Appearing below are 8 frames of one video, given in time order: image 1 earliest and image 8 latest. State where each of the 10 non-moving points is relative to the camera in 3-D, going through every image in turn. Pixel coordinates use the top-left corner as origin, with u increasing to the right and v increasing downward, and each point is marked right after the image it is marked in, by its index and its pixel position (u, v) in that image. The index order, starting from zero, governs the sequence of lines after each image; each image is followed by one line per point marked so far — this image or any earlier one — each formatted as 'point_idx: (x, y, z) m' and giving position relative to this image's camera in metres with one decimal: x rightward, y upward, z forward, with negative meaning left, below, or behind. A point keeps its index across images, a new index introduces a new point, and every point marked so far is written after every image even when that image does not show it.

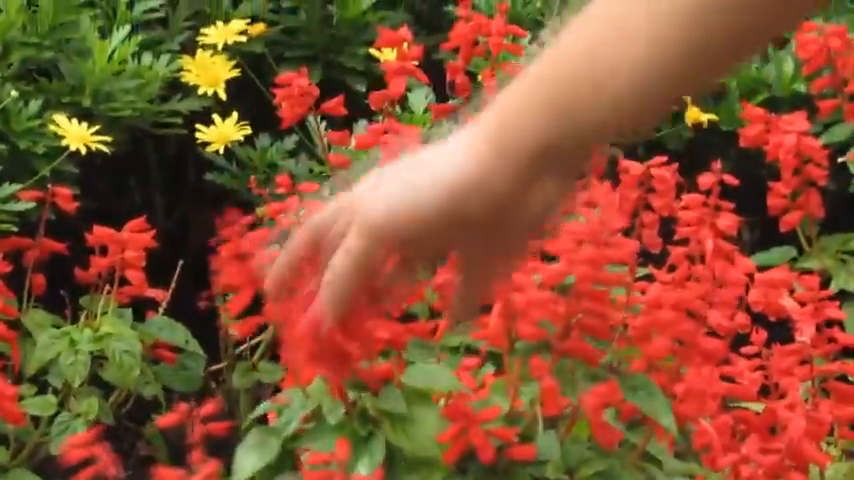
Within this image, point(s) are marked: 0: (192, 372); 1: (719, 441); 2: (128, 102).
0: (-0.3, -0.1, +1.3) m
1: (+0.3, -0.2, +1.1) m
2: (-0.3, +0.2, +1.3) m
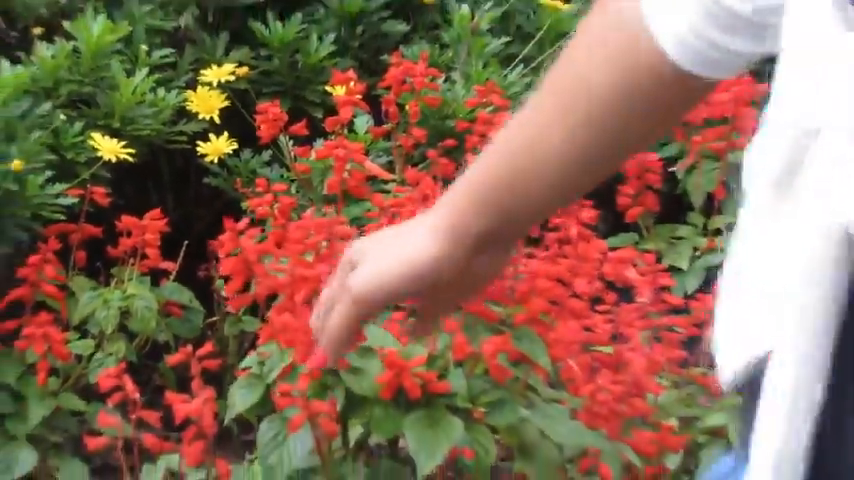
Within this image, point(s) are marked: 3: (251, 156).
0: (-0.3, -0.1, +1.7) m
1: (+0.2, -0.2, +1.6) m
2: (-0.4, +0.2, +1.8) m
3: (-0.3, +0.1, +1.8) m
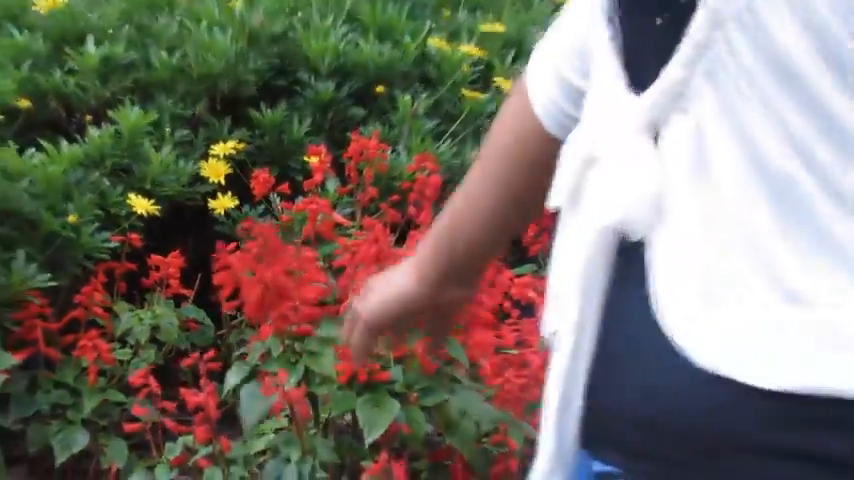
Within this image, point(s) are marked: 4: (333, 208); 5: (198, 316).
0: (-0.4, -0.2, +2.3) m
1: (+0.1, -0.2, +2.1) m
2: (-0.5, +0.1, +2.3) m
3: (-0.4, +0.1, +2.4) m
4: (-0.2, +0.1, +2.2) m
5: (-0.4, -0.1, +2.3) m
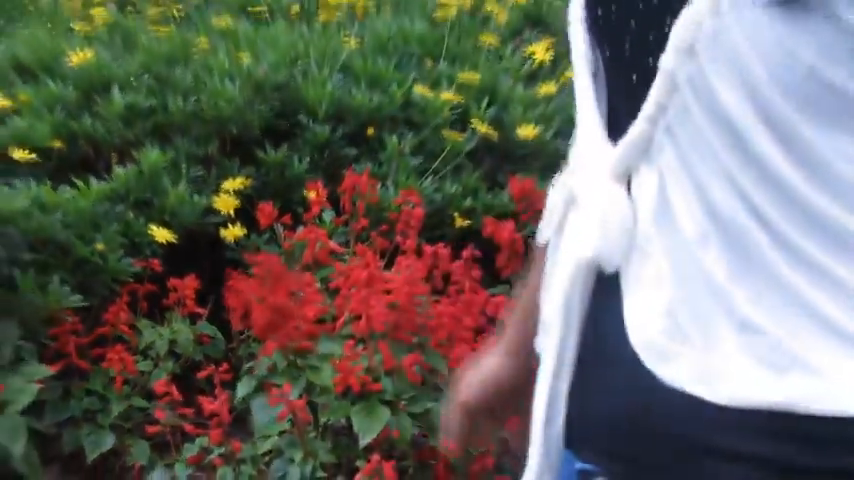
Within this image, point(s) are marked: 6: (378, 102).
0: (-0.5, -0.2, +2.6) m
1: (+0.1, -0.3, +2.4) m
2: (-0.5, +0.1, +2.6) m
3: (-0.4, 0.0, +2.7) m
4: (-0.2, 0.0, +2.5) m
5: (-0.5, -0.2, +2.6) m
6: (-0.1, +0.3, +2.9) m
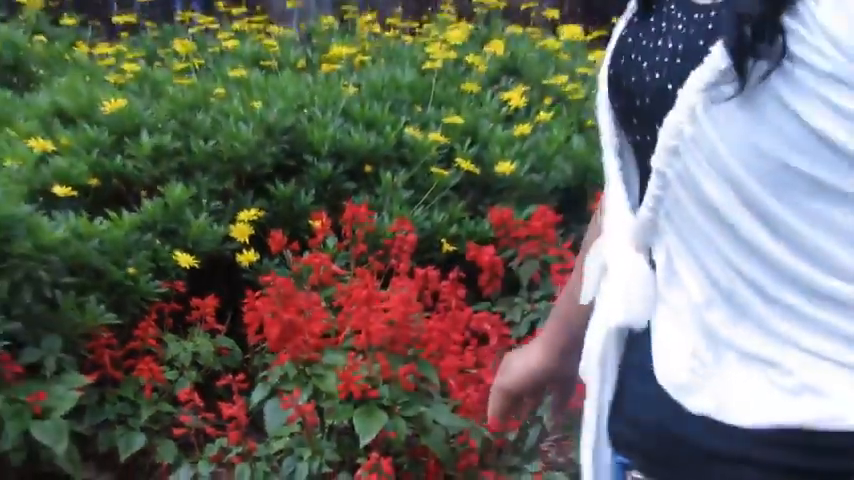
0: (-0.5, -0.3, +2.9) m
1: (+0.1, -0.3, +2.8) m
2: (-0.6, 0.0, +3.0) m
3: (-0.4, -0.1, +3.0) m
4: (-0.2, -0.1, +2.9) m
5: (-0.5, -0.3, +2.9) m
6: (-0.2, +0.3, +3.2) m
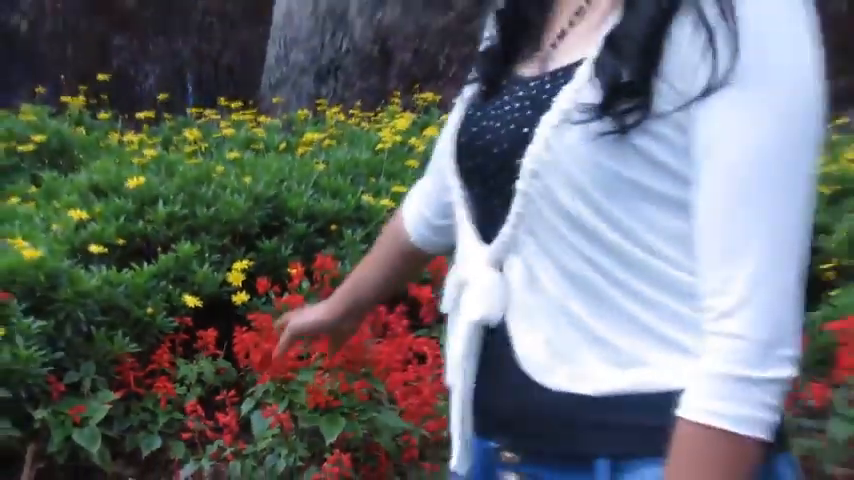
0: (-0.6, -0.4, +3.7) m
1: (-0.1, -0.5, +3.5) m
2: (-0.7, -0.2, +3.8) m
3: (-0.6, -0.2, +3.8) m
4: (-0.4, -0.2, +3.7) m
5: (-0.6, -0.4, +3.7) m
6: (-0.3, +0.1, +4.1) m
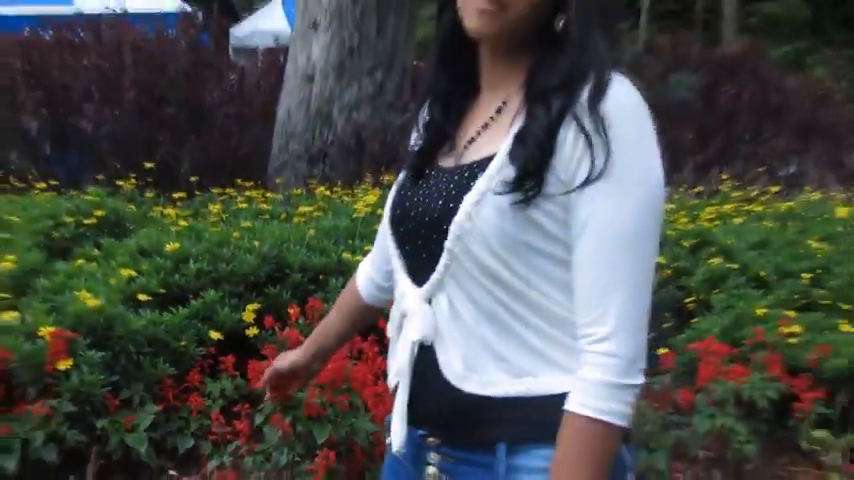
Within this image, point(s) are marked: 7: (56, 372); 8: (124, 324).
0: (-0.7, -0.6, +4.9) m
1: (-0.2, -0.6, +4.7) m
2: (-0.8, -0.4, +5.0) m
3: (-0.7, -0.4, +5.0) m
4: (-0.5, -0.4, +4.8) m
5: (-0.8, -0.6, +4.9) m
6: (-0.4, -0.1, +5.2) m
7: (-1.5, -0.5, +4.6) m
8: (-1.2, -0.3, +4.8) m
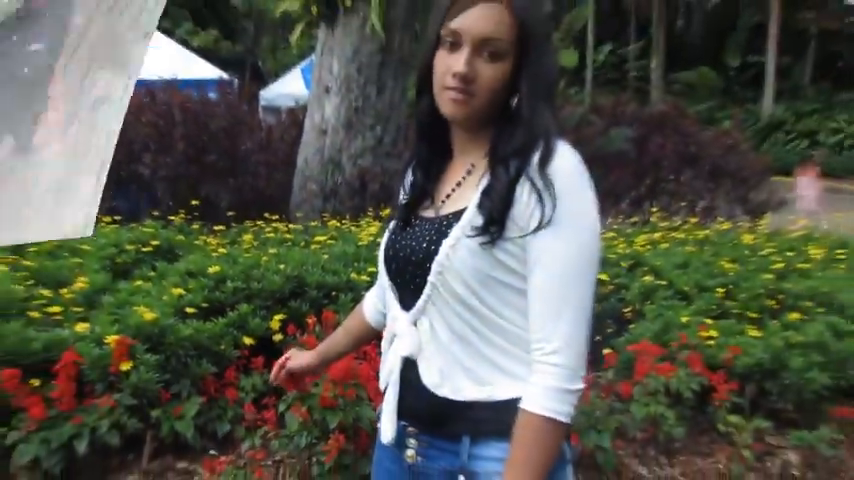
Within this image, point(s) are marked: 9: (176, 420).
0: (-0.8, -0.8, +6.0) m
1: (-0.3, -0.8, +5.8) m
2: (-0.9, -0.5, +6.1) m
3: (-0.7, -0.5, +6.1) m
4: (-0.6, -0.5, +6.0) m
5: (-0.8, -0.7, +6.0) m
6: (-0.5, -0.2, +6.4) m
7: (-1.5, -0.6, +5.8) m
8: (-1.3, -0.5, +6.0) m
9: (-1.2, -0.9, +5.8) m
